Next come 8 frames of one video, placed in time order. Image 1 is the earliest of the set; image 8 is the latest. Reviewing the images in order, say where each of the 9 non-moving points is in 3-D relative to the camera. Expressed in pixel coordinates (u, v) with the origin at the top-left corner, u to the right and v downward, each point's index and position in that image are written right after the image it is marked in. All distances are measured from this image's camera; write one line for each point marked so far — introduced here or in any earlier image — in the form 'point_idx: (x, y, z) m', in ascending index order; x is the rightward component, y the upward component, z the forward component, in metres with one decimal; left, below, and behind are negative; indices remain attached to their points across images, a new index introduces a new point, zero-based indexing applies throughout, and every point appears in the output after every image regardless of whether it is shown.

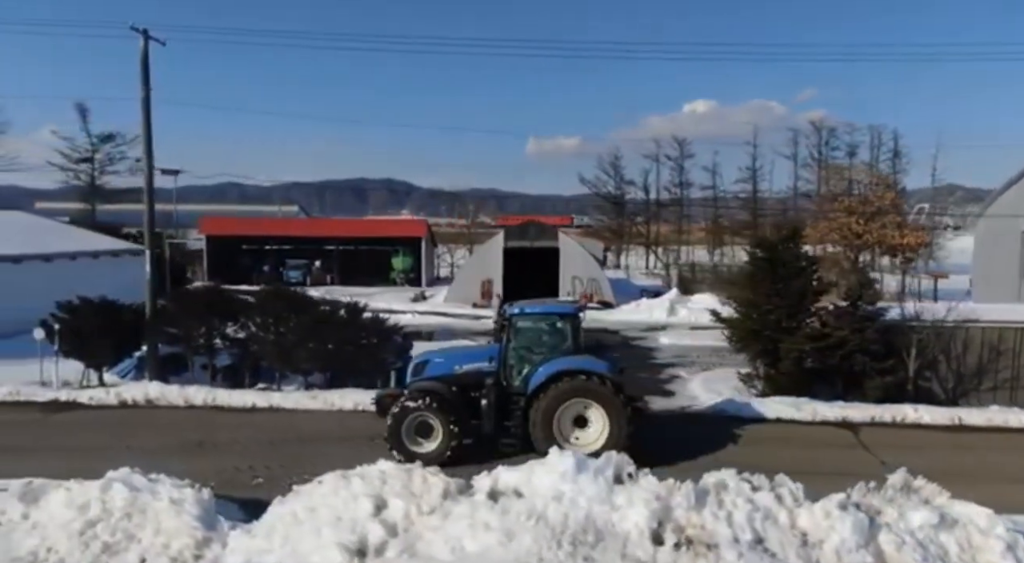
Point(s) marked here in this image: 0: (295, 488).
0: (-2.1, -2.0, +6.4) m
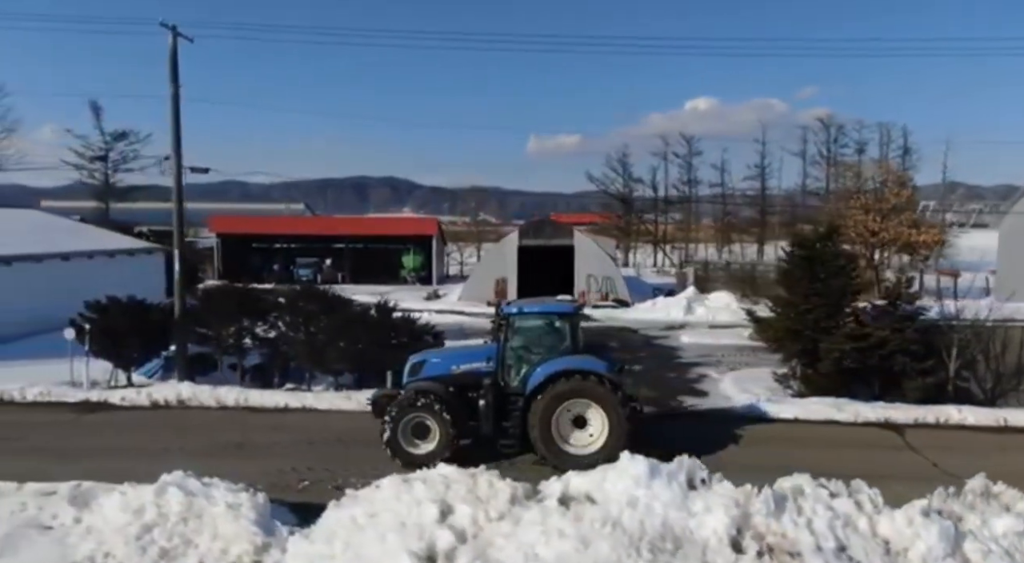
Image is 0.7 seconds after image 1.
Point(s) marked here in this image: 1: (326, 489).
0: (-1.5, -2.0, +6.3) m
1: (-1.8, -2.4, +7.5) m
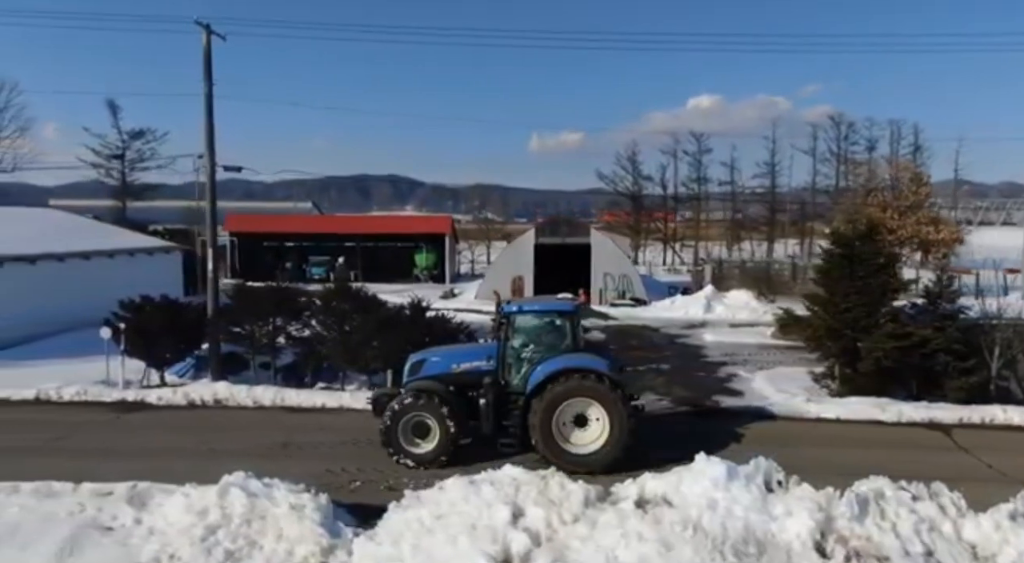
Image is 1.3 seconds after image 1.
0: (-0.9, -2.0, +6.2) m
1: (-1.2, -2.4, +7.5) m
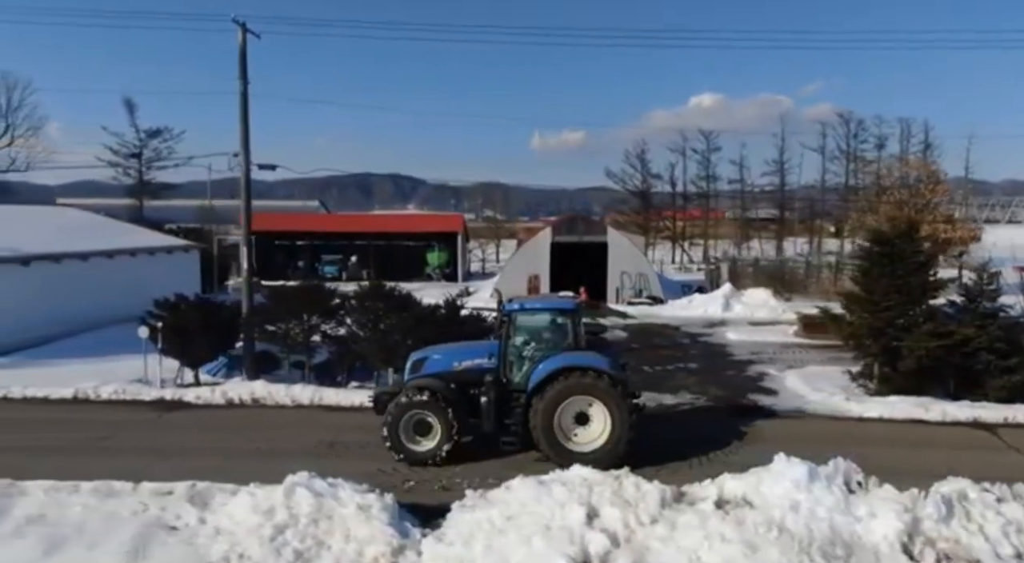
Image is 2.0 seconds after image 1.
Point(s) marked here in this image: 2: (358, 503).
0: (-0.3, -2.0, +6.2) m
1: (-0.6, -2.4, +7.5) m
2: (-1.5, -2.1, +6.2) m
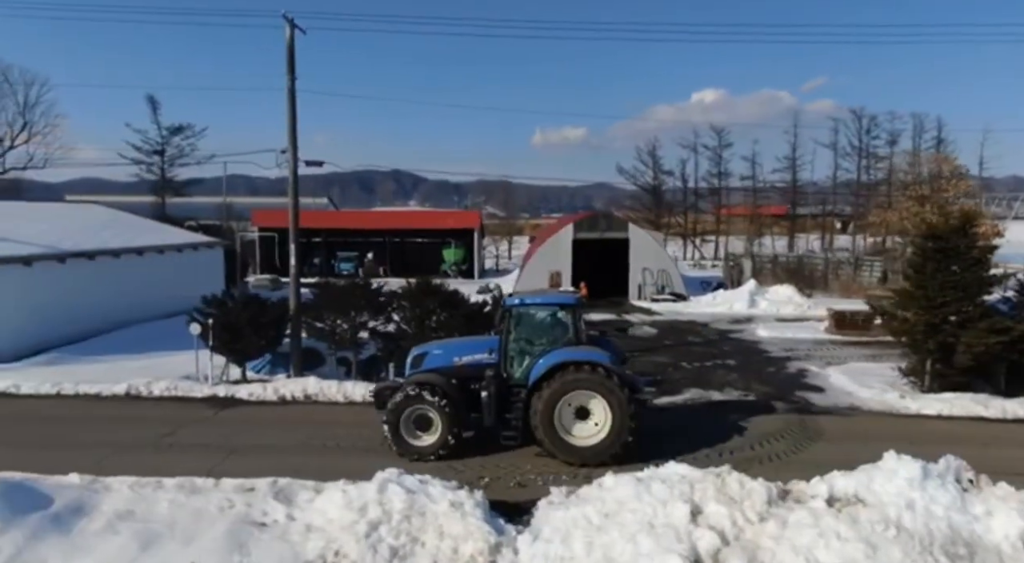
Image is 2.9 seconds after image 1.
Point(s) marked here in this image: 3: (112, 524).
0: (+0.6, -2.0, +6.2) m
1: (+0.3, -2.3, +7.4) m
2: (-0.6, -2.1, +6.2) m
3: (-3.8, -2.3, +6.2) m
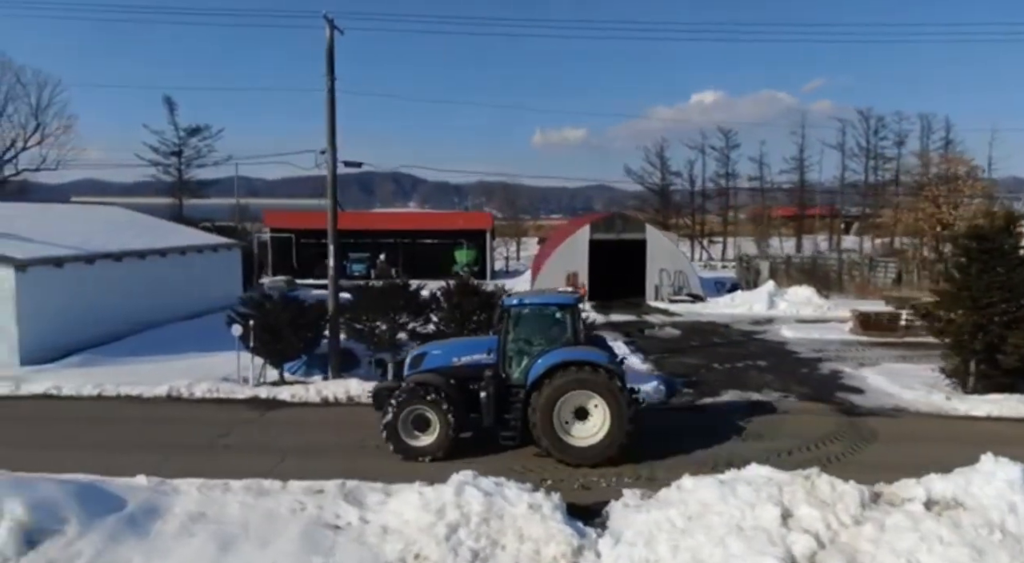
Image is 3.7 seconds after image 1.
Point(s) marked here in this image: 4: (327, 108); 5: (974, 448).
0: (+1.3, -2.0, +6.1) m
1: (+1.0, -2.3, +7.4) m
2: (+0.1, -2.1, +6.1) m
3: (-3.1, -2.3, +6.2) m
4: (-3.4, +3.2, +12.0) m
5: (+6.3, -2.3, +8.8) m
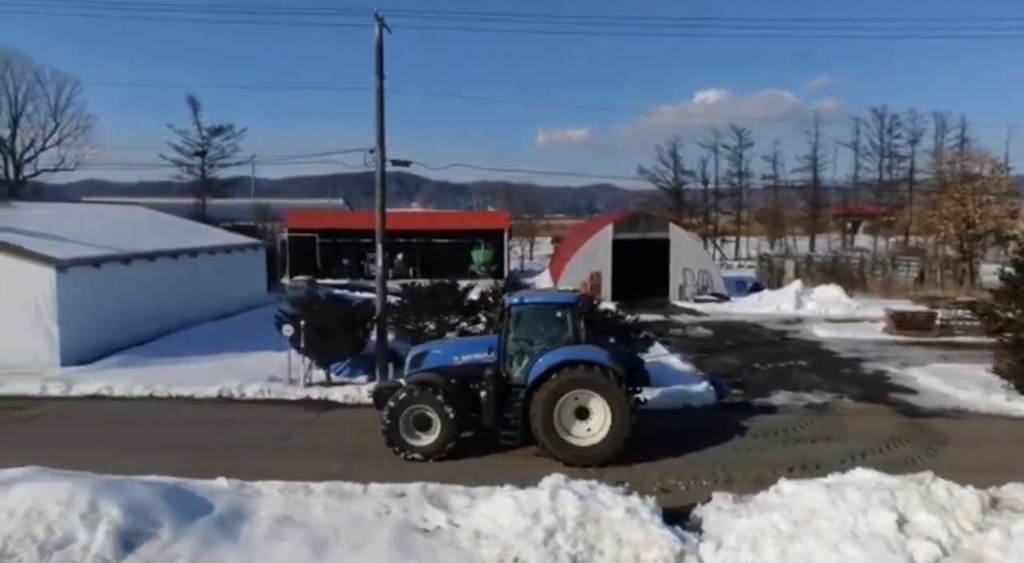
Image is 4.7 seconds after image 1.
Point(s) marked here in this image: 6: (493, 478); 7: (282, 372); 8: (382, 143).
0: (+2.2, -2.0, +6.0) m
1: (+1.9, -2.3, +7.3) m
2: (+1.0, -2.1, +6.0) m
3: (-2.2, -2.3, +6.1) m
4: (-2.5, +3.2, +11.9) m
5: (+7.2, -2.2, +8.7) m
6: (-0.2, -2.4, +8.0) m
7: (-4.5, -1.7, +12.5) m
8: (-2.4, +2.6, +12.1) m
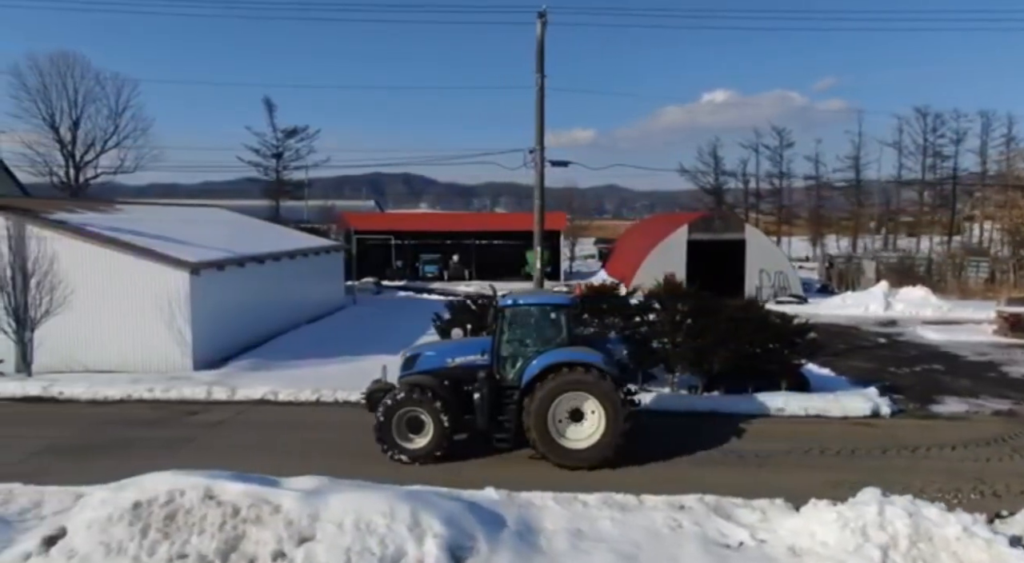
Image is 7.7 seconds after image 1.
0: (+5.0, -2.0, +5.6) m
1: (+4.7, -2.4, +6.9) m
2: (+3.8, -2.1, +5.7) m
3: (+0.6, -2.3, +5.8) m
4: (+0.4, +3.2, +11.7) m
5: (+10.0, -2.3, +8.2) m
6: (+2.7, -2.4, +7.7) m
7: (-1.5, -1.8, +12.3) m
8: (+0.5, +2.5, +11.9) m
